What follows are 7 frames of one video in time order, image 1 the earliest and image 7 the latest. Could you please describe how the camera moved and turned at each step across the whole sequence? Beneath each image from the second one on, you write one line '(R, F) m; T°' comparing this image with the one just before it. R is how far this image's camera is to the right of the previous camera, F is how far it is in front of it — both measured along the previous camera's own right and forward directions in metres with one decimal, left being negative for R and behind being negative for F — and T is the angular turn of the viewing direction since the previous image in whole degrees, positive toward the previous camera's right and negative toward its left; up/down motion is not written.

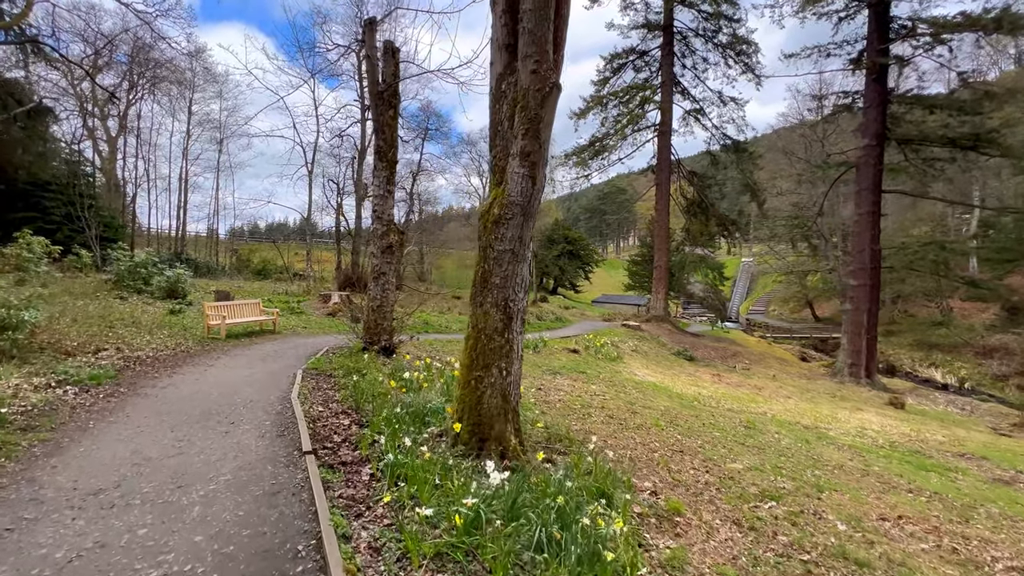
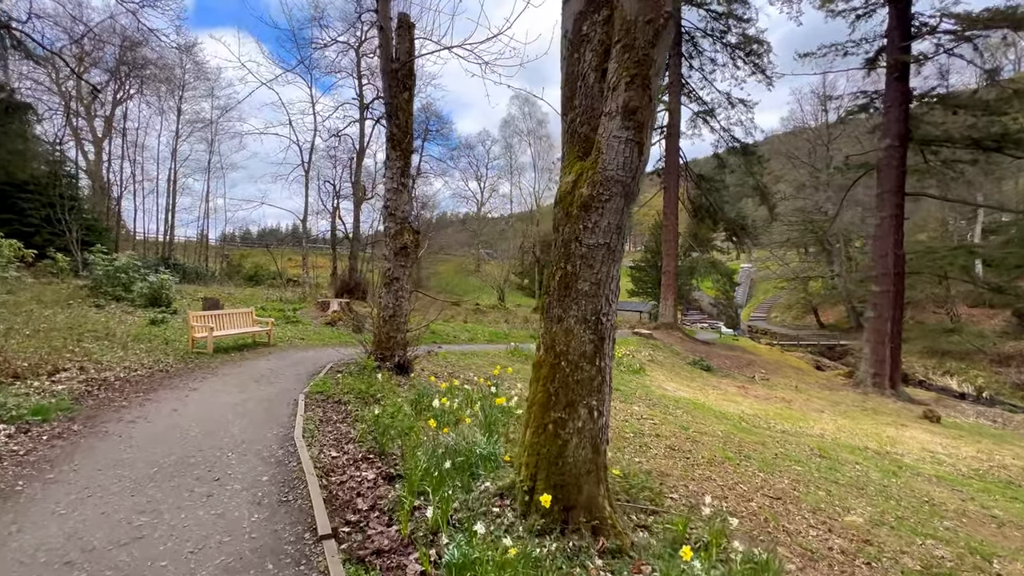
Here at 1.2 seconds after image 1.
(-0.6, +1.1) m; +1°
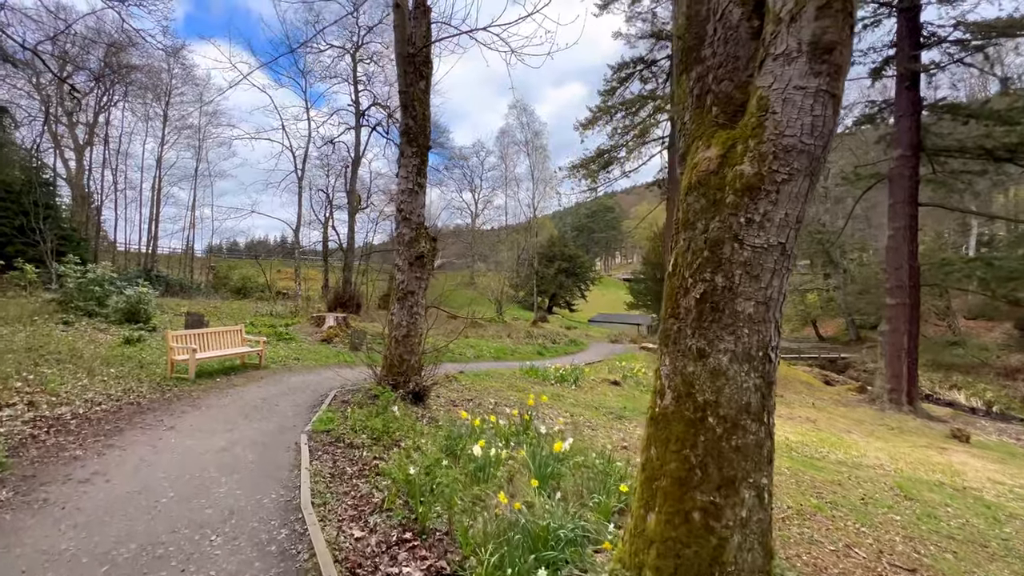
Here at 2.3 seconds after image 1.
(-0.6, +0.9) m; +1°
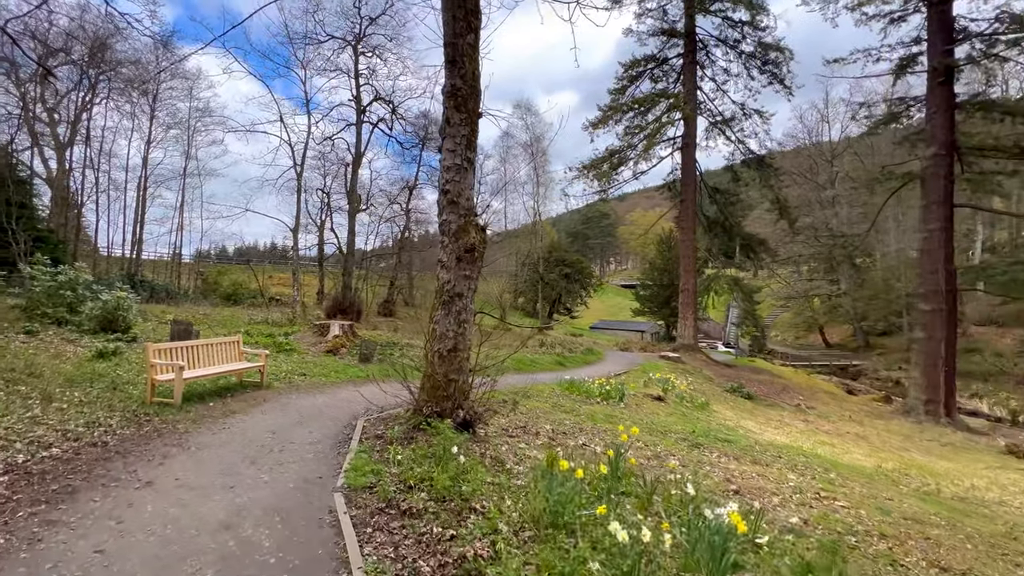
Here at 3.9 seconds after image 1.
(-0.9, +1.3) m; +1°
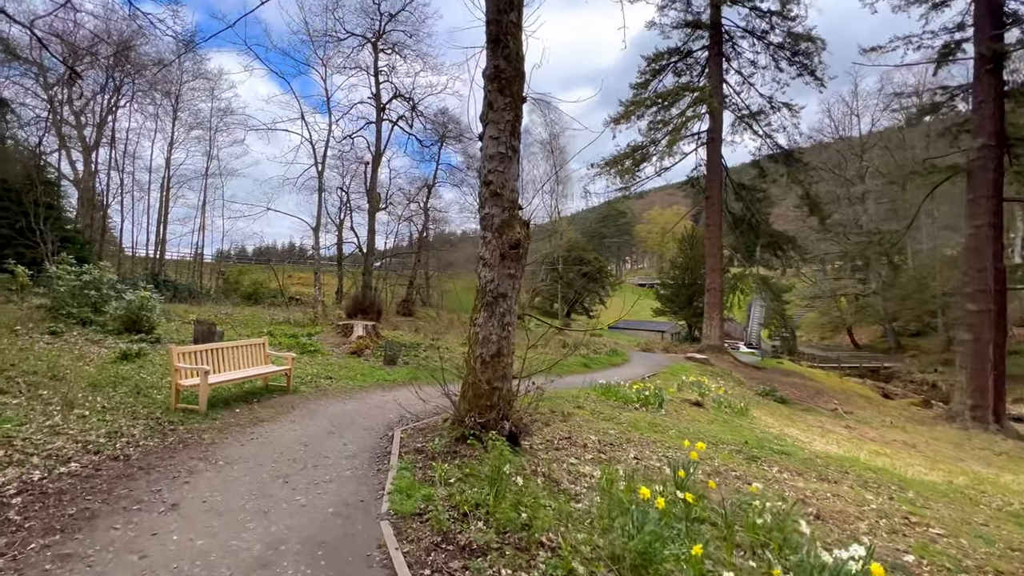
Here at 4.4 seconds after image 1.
(-0.4, +0.4) m; -2°
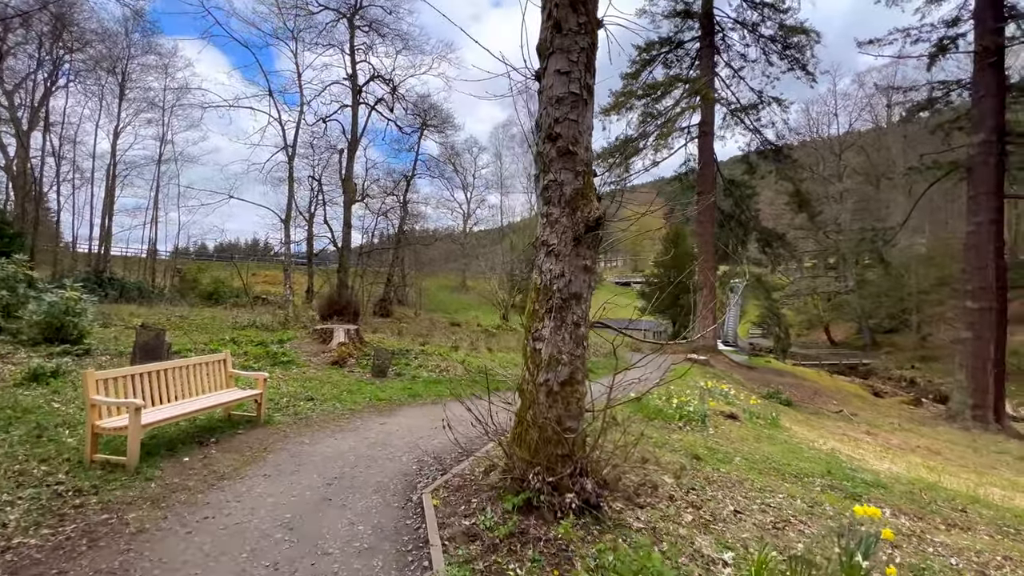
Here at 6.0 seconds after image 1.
(-0.8, +1.4) m; +4°
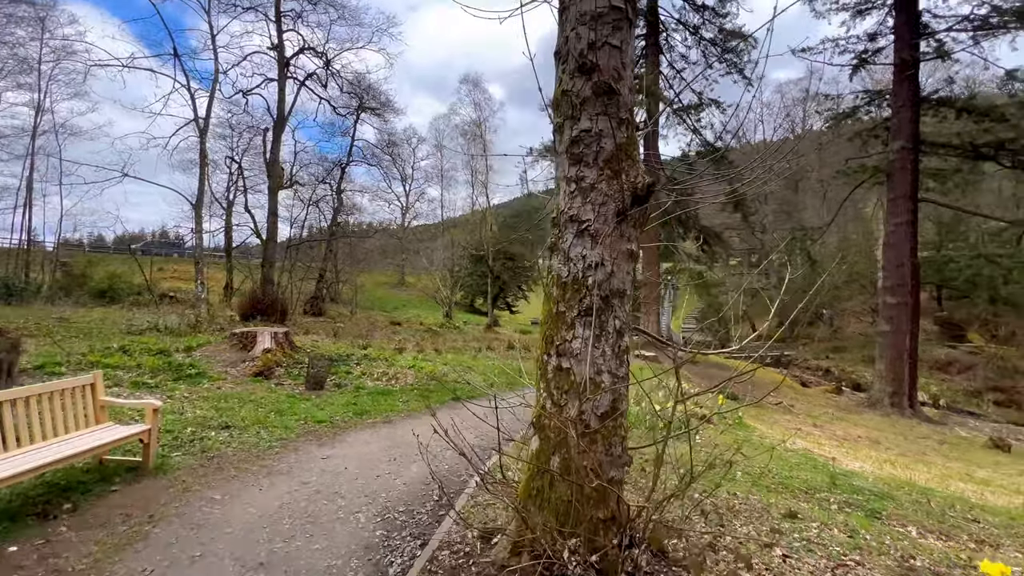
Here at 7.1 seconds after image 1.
(-0.4, +1.0) m; +8°
